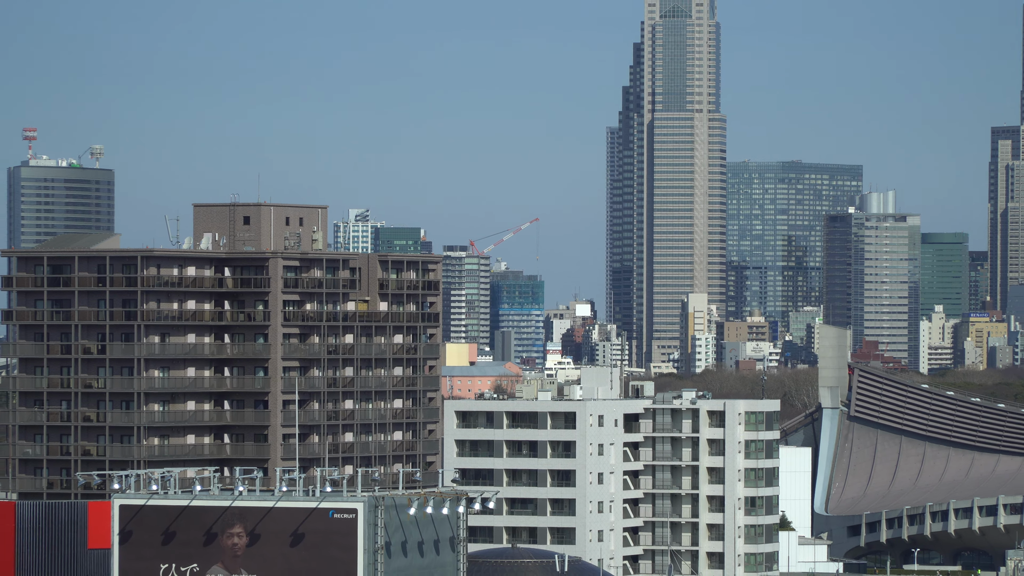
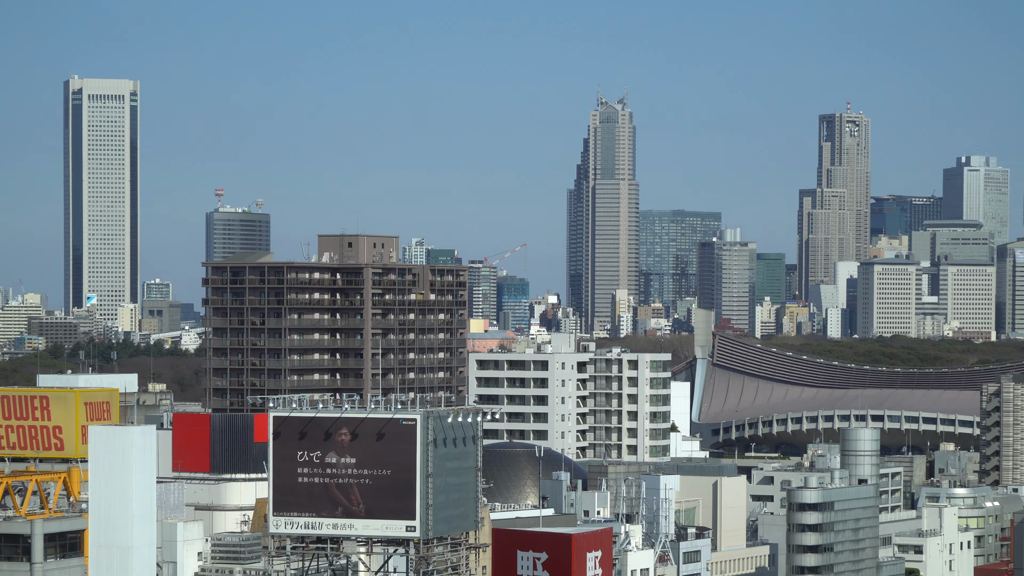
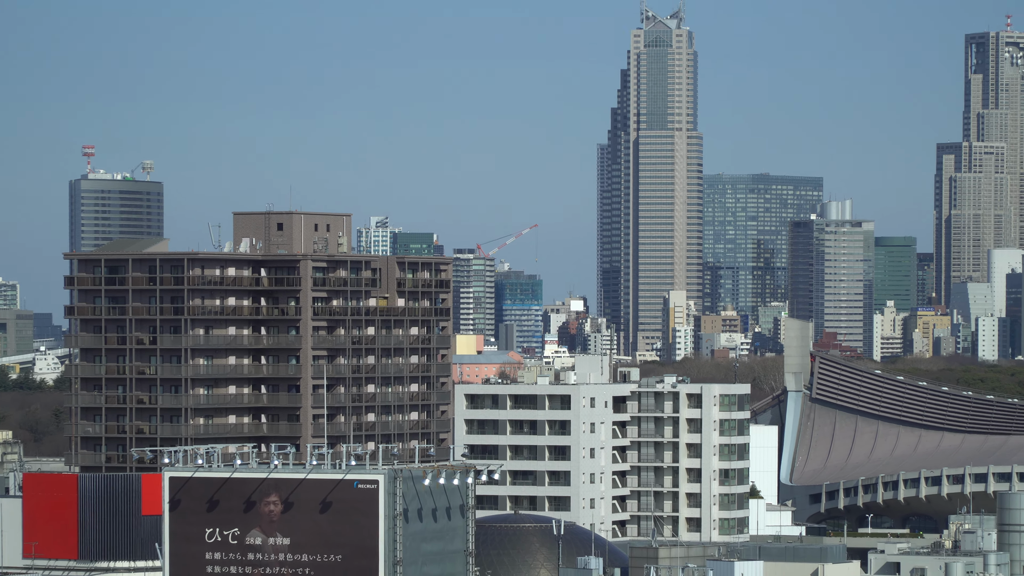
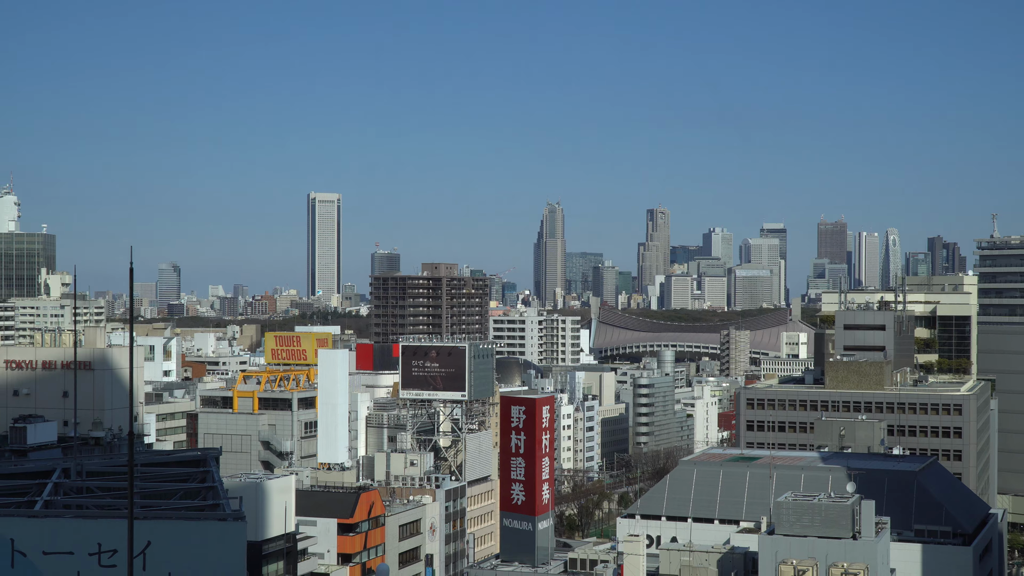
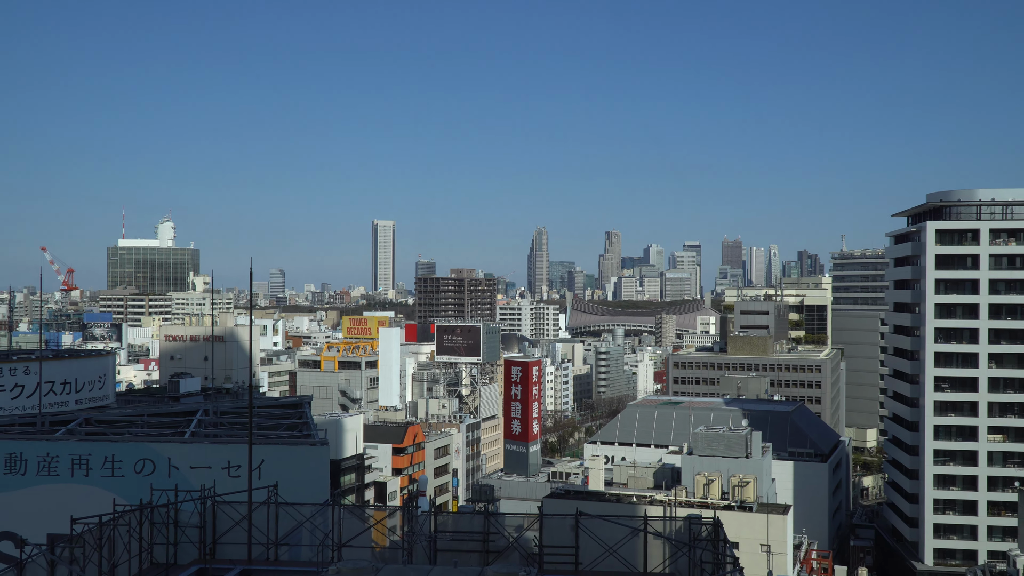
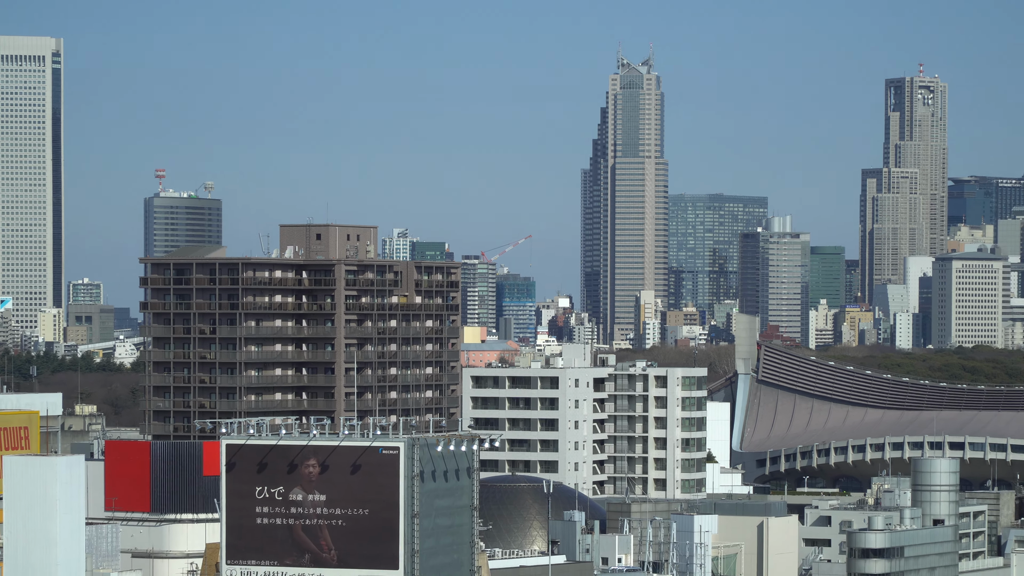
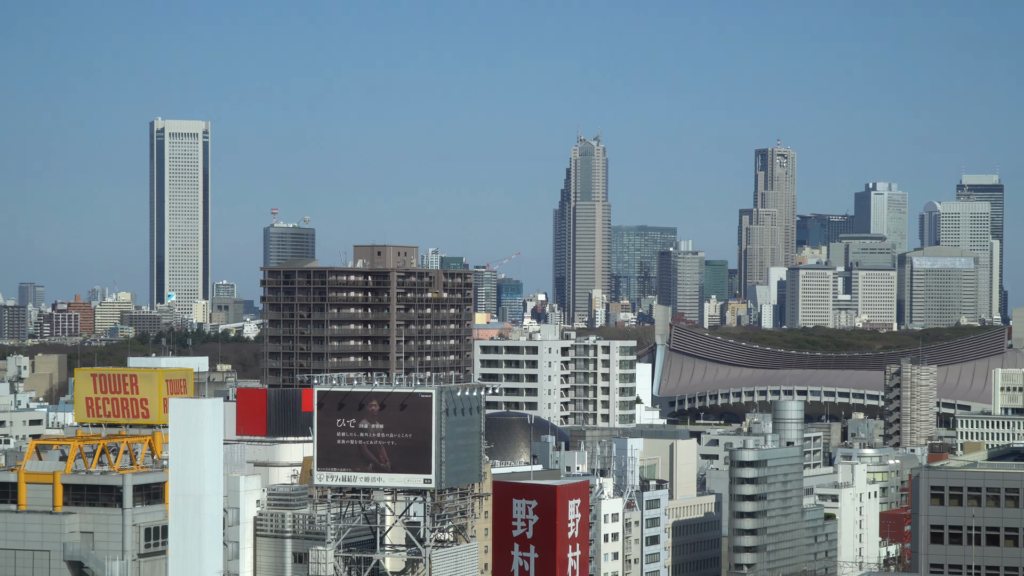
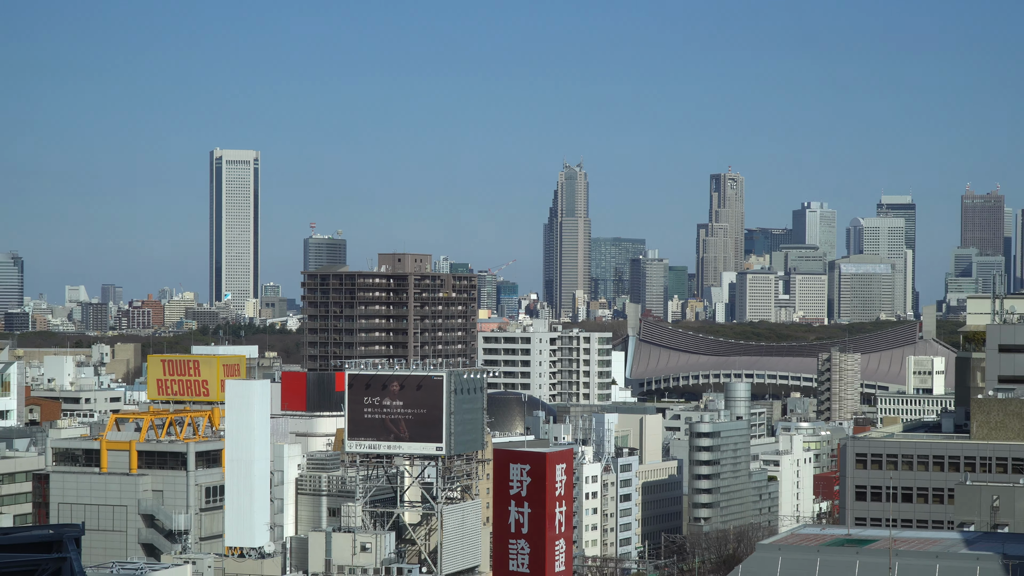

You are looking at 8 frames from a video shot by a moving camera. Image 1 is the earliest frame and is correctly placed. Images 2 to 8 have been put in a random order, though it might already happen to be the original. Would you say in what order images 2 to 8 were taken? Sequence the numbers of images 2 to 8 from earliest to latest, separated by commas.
3, 6, 2, 7, 8, 4, 5
